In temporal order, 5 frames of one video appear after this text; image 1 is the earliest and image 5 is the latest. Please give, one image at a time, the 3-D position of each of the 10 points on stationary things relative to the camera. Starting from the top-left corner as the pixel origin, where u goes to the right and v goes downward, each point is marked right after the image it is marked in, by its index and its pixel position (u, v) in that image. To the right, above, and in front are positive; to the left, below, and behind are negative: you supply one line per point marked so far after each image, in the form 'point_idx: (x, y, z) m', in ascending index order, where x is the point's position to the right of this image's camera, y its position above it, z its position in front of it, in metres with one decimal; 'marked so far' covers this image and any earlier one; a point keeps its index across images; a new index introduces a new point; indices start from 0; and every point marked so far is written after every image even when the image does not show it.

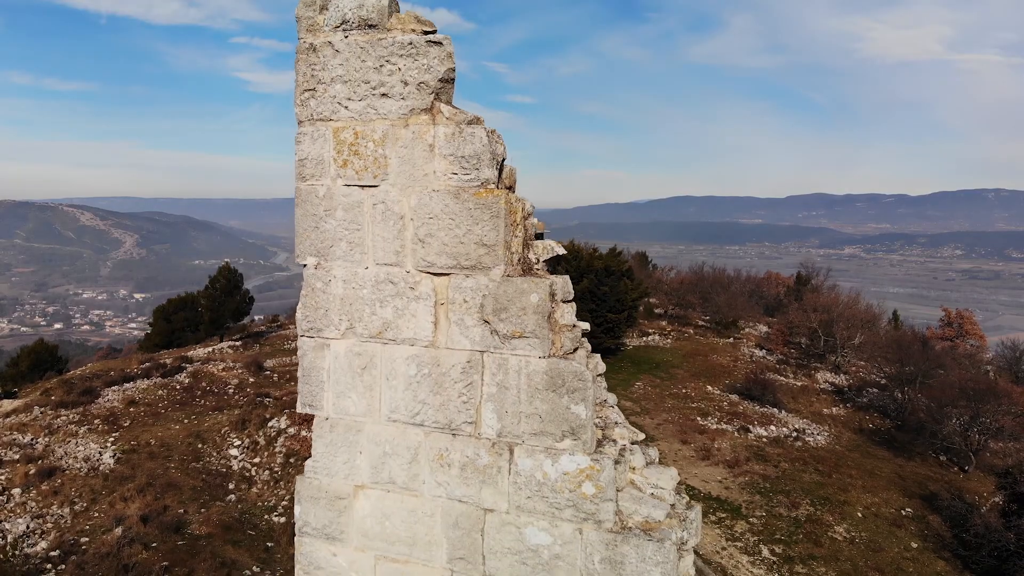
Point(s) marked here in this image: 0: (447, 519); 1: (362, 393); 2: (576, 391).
0: (-0.2, -0.9, +2.1) m
1: (-0.6, -0.4, +2.1) m
2: (+0.2, -0.4, +1.9) m
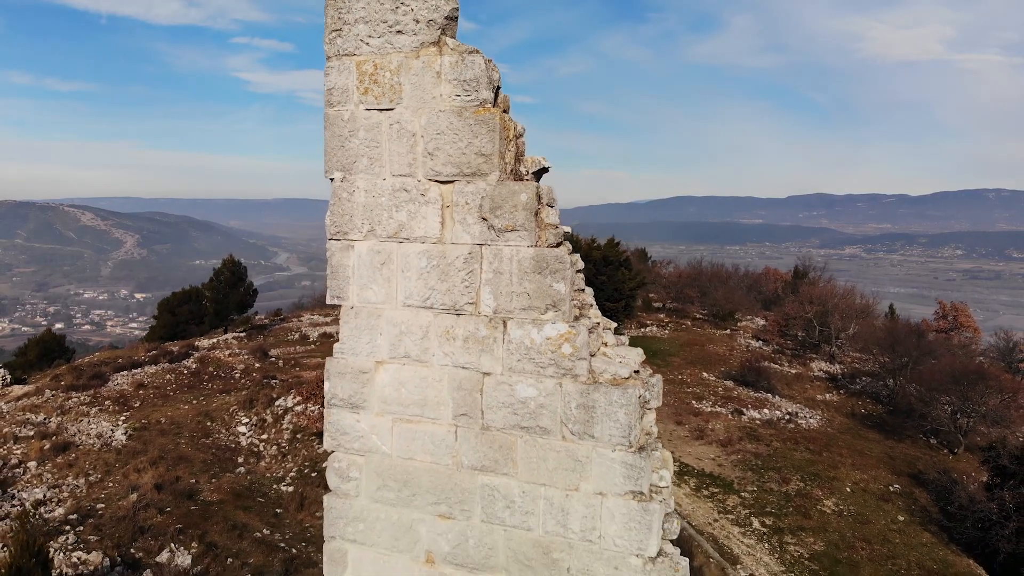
0: (-0.3, -0.4, +2.5) m
1: (-0.6, 0.0, +2.5) m
2: (+0.2, +0.1, +2.3) m
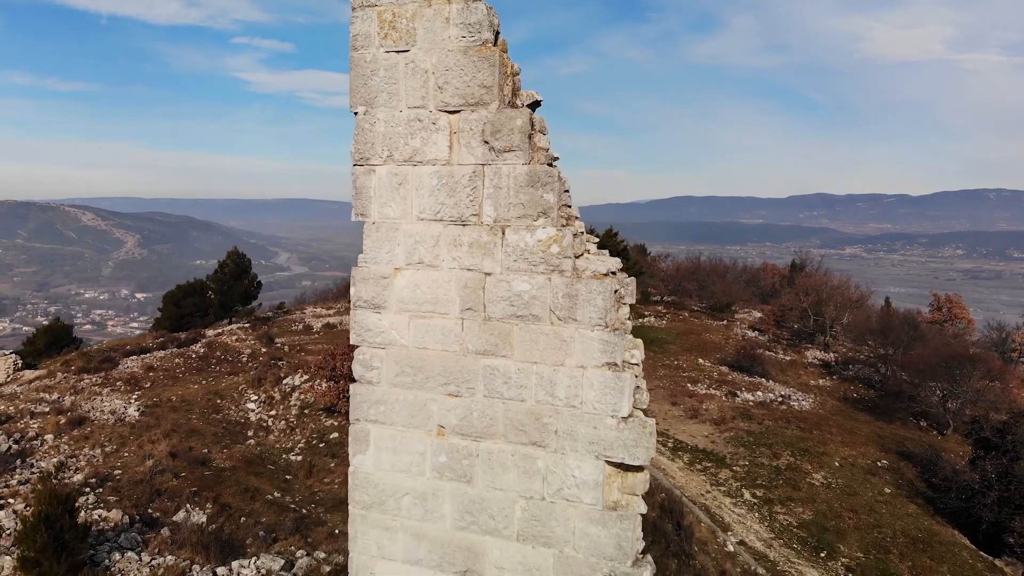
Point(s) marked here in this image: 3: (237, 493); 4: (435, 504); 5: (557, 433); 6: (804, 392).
0: (-0.3, 0.0, +2.9) m
1: (-0.6, +0.5, +3.0) m
2: (+0.2, +0.5, +2.8) m
3: (-5.0, -3.7, +9.6) m
4: (-0.4, -1.2, +3.0) m
5: (+0.2, -0.8, +2.8) m
6: (+10.3, -3.7, +18.6) m
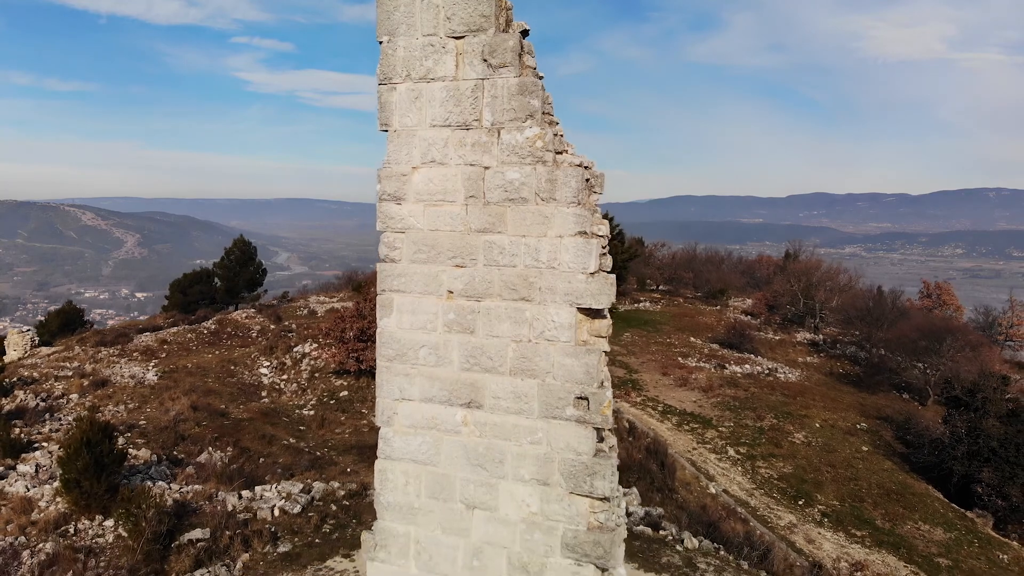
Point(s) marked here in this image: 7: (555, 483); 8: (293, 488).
0: (-0.3, +0.8, +3.7) m
1: (-0.7, +1.2, +3.7) m
2: (+0.1, +1.3, +3.5) m
3: (-5.0, -3.0, +10.3) m
4: (-0.5, -0.5, +3.8) m
5: (+0.2, 0.0, +3.6) m
6: (+10.2, -2.9, +19.4) m
7: (+0.3, -1.3, +3.5) m
8: (-3.4, -3.1, +8.2) m
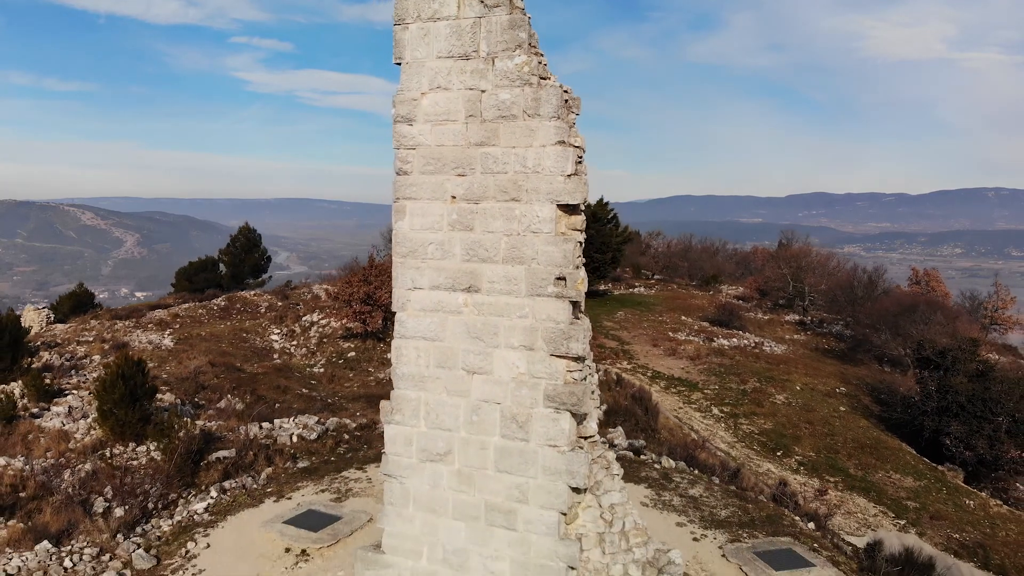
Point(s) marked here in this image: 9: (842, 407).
0: (-0.4, +1.6, +4.5) m
1: (-0.8, +2.1, +4.5) m
2: (+0.1, +2.1, +4.3) m
3: (-5.1, -2.1, +11.1) m
4: (-0.5, +0.4, +4.6) m
5: (+0.1, +0.8, +4.3) m
6: (+10.2, -2.1, +20.2) m
7: (+0.2, -0.5, +4.3) m
8: (-3.5, -2.3, +9.0) m
9: (+9.1, -3.3, +14.4) m
